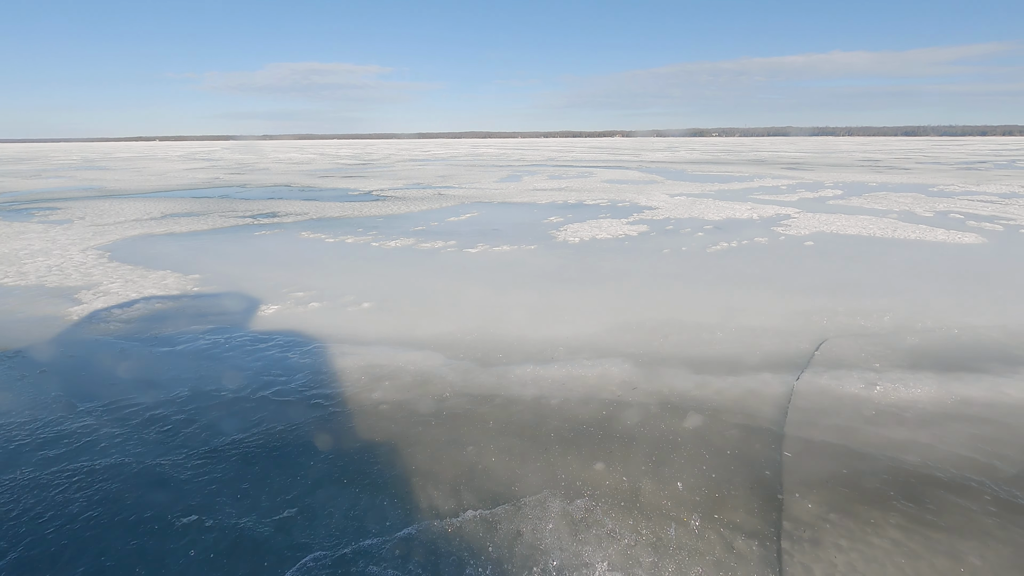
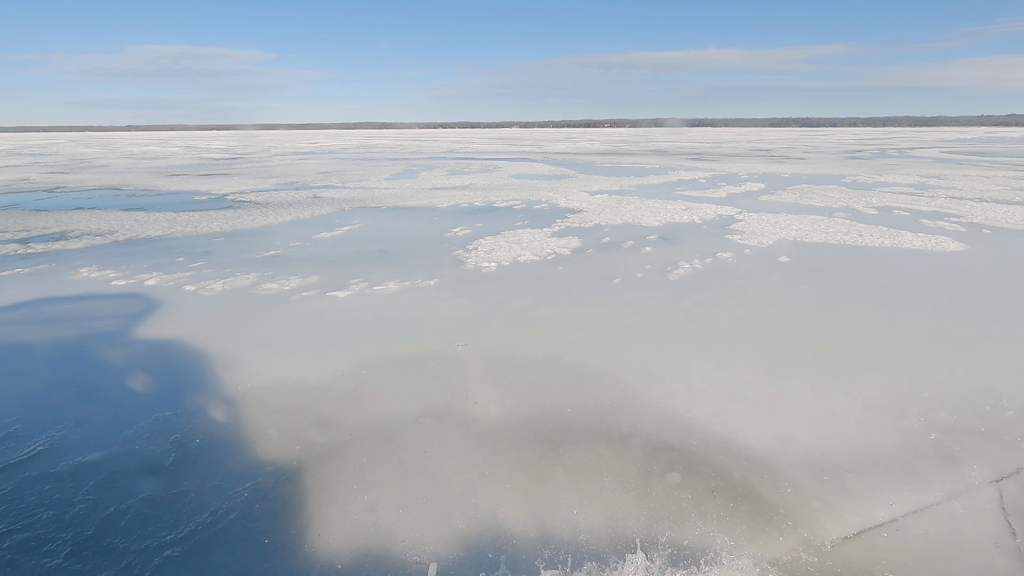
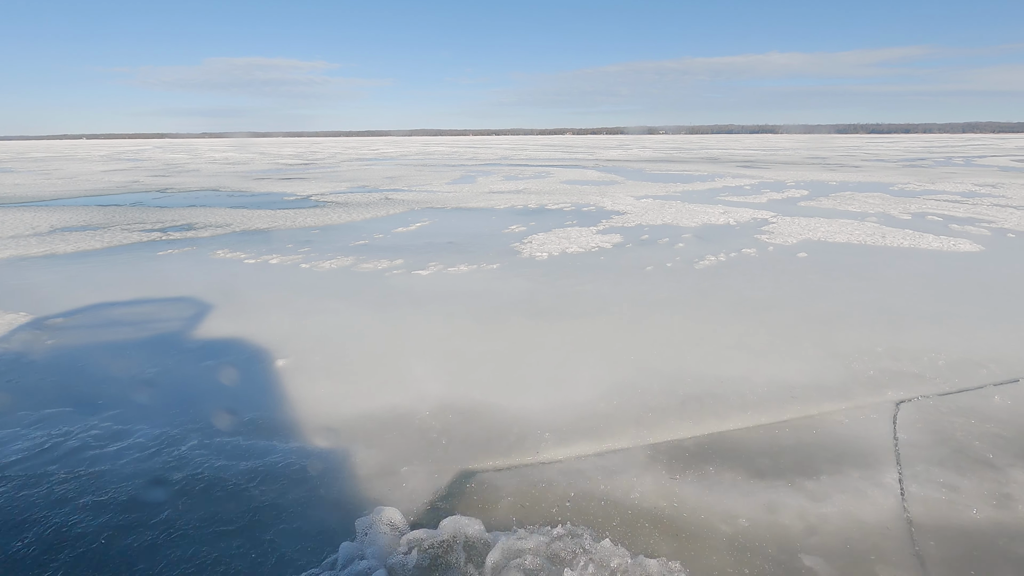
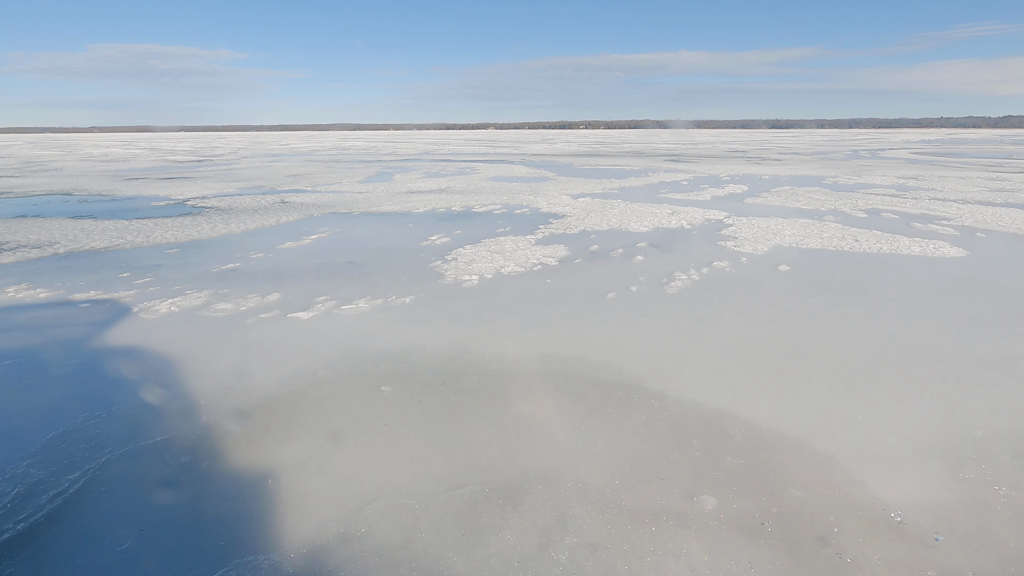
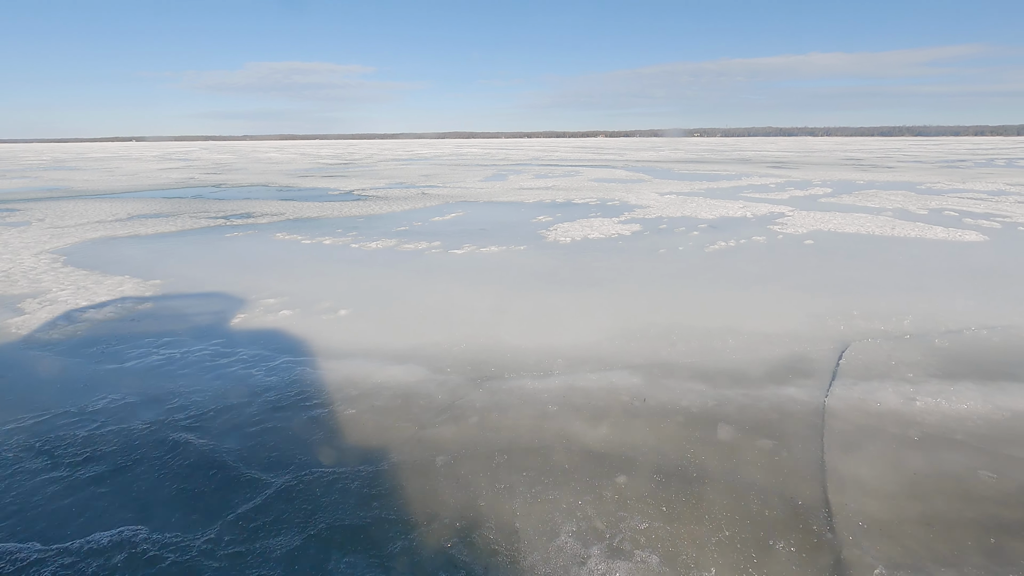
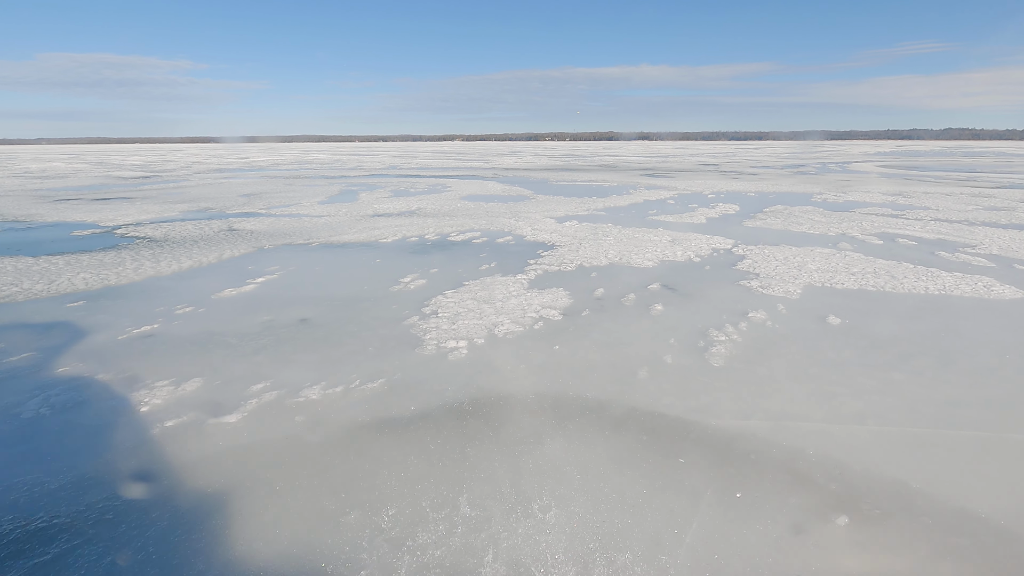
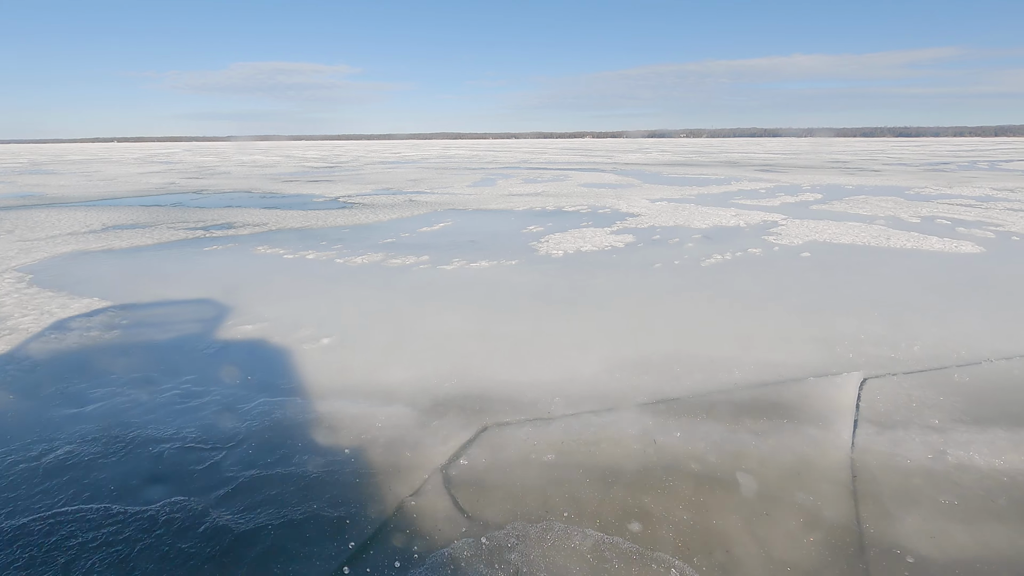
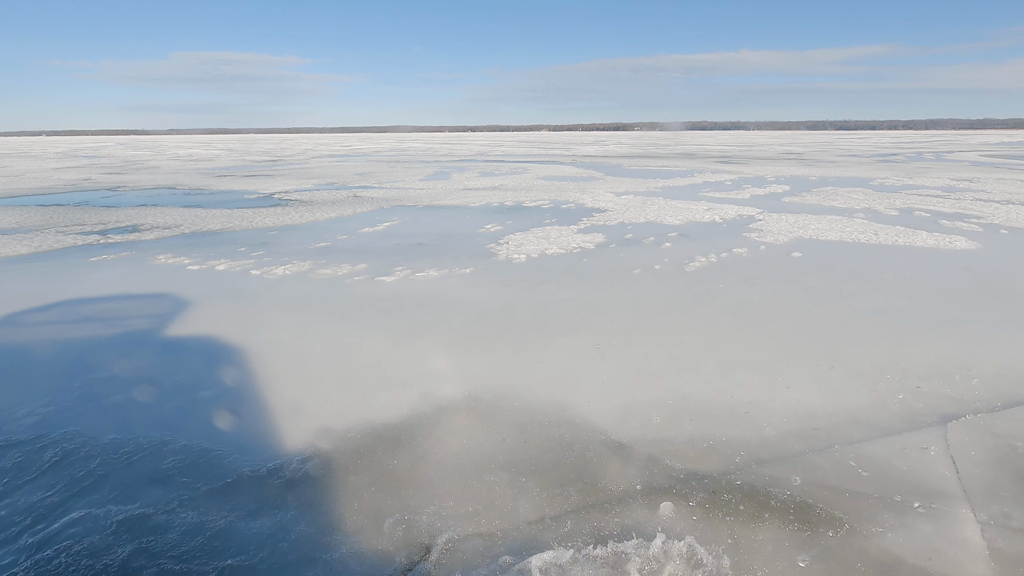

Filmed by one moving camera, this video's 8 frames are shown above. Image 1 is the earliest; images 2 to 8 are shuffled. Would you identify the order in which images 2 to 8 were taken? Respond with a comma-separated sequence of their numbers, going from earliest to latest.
5, 7, 3, 8, 2, 4, 6
